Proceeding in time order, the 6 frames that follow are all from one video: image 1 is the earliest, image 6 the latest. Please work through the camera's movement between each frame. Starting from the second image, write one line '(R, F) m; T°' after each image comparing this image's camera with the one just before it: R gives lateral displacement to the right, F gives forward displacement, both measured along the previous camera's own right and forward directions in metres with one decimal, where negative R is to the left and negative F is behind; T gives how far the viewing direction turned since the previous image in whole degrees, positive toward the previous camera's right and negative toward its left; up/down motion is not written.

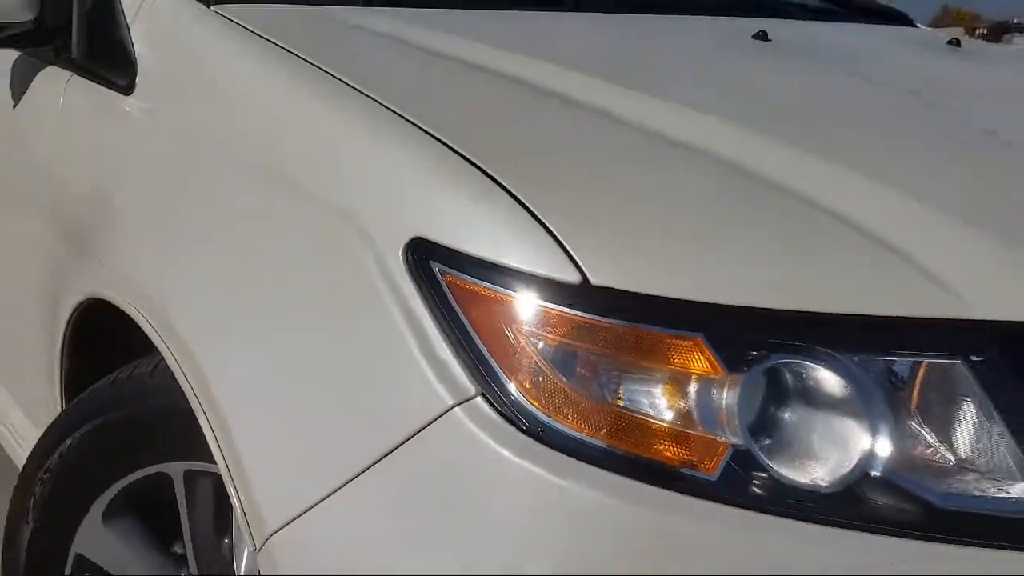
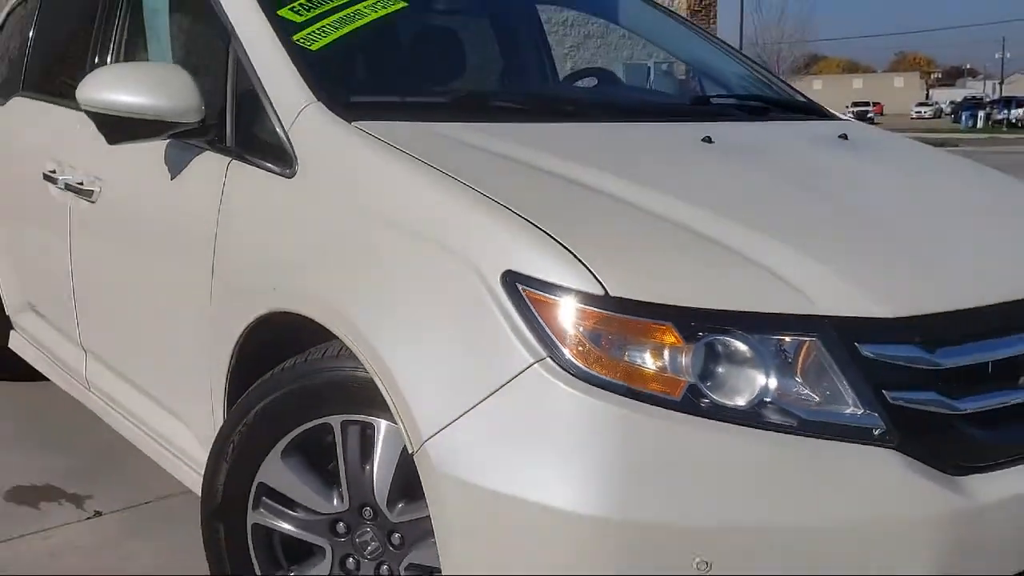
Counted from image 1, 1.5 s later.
(-0.1, -0.7) m; +2°
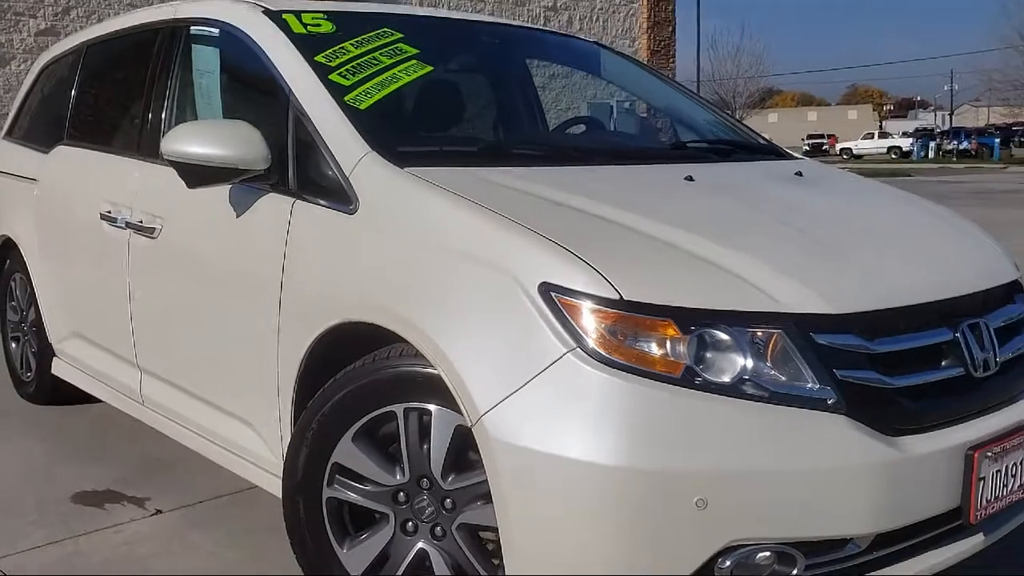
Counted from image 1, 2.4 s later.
(-0.2, -0.5) m; +2°
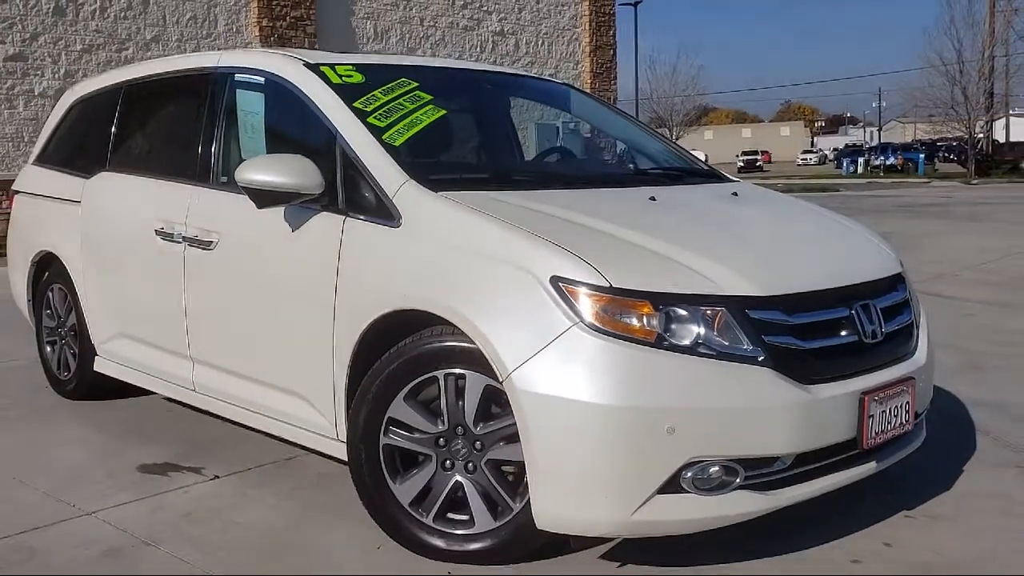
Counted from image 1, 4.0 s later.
(-0.2, -0.8) m; +3°
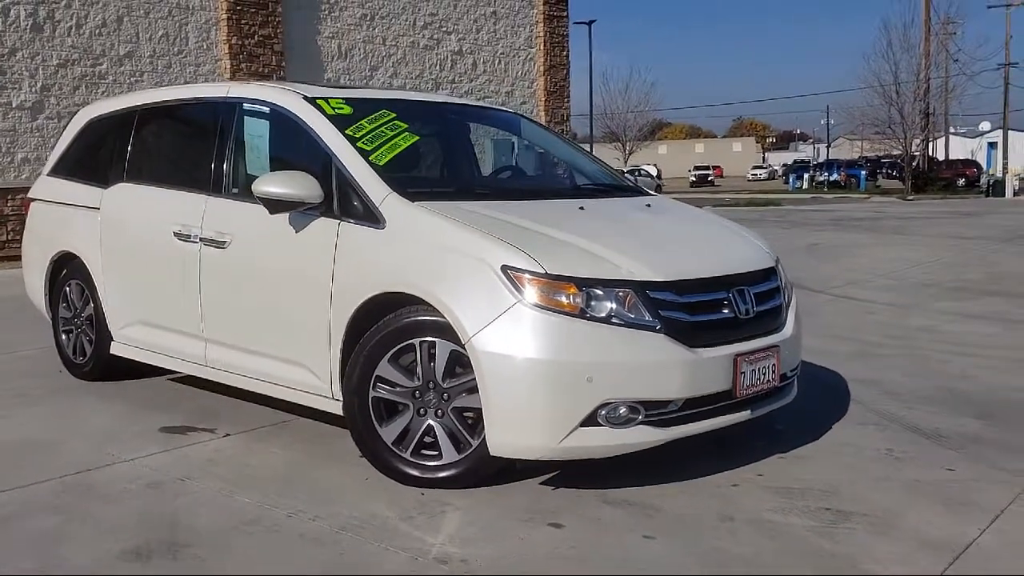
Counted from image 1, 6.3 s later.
(0.0, -1.0) m; +3°
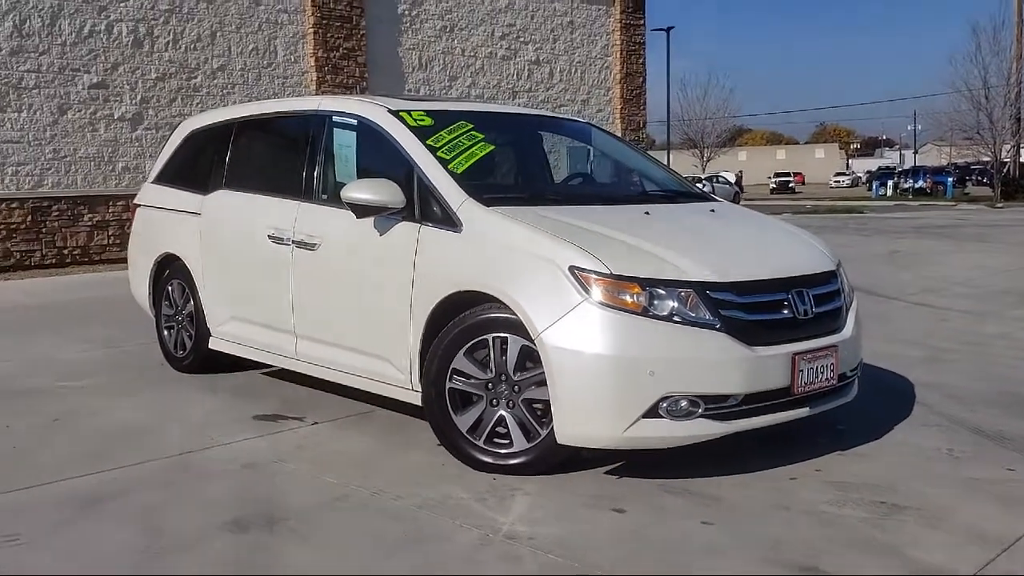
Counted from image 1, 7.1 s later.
(0.0, -0.3) m; -5°
